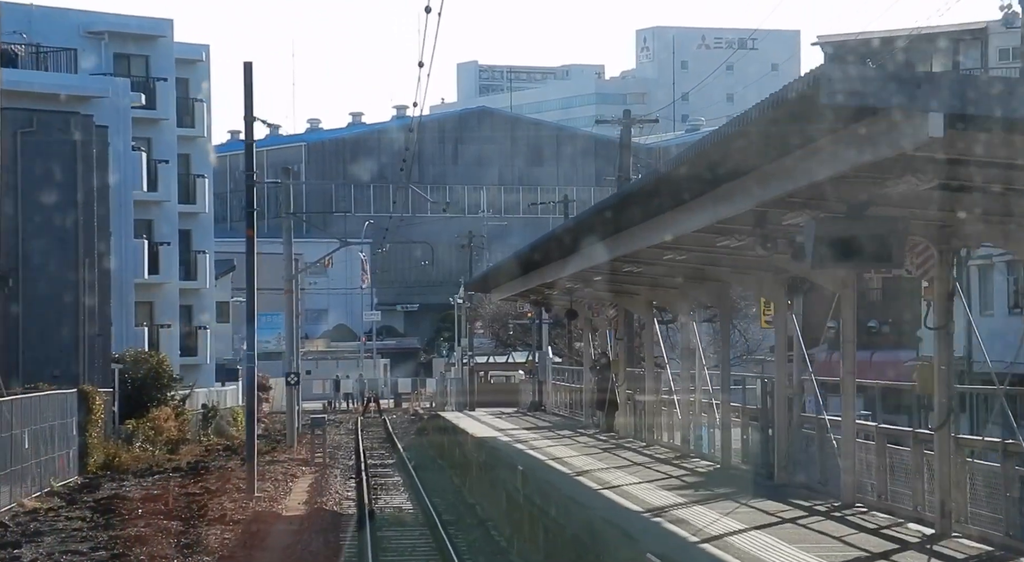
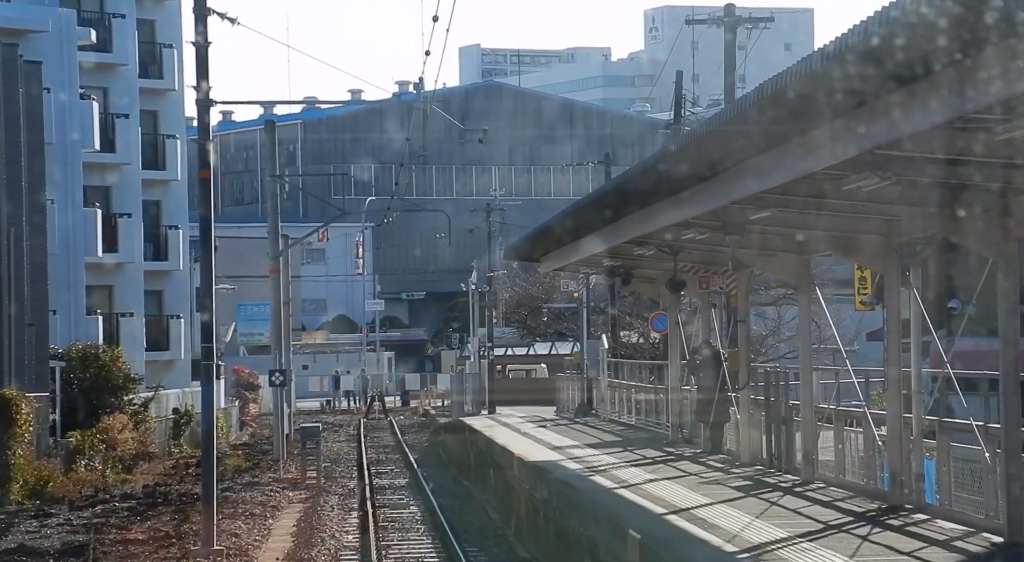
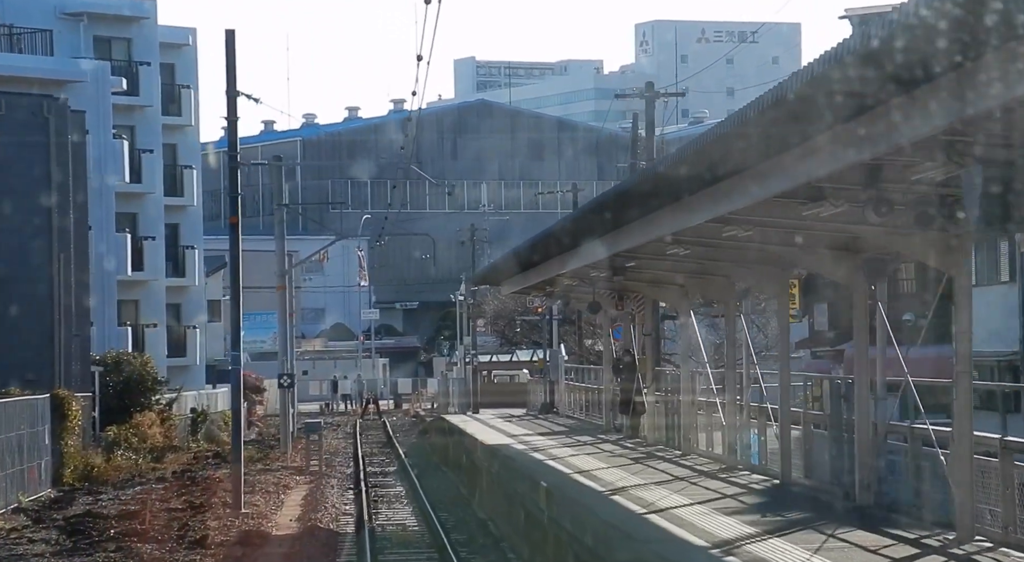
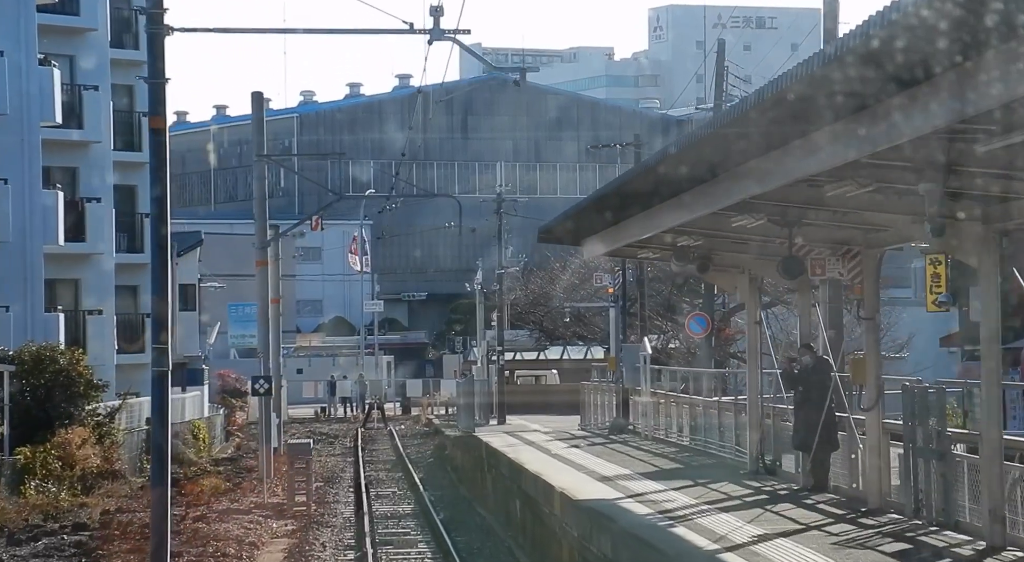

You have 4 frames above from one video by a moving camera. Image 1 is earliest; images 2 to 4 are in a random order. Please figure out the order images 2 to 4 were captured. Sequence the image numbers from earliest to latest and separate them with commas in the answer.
3, 2, 4
